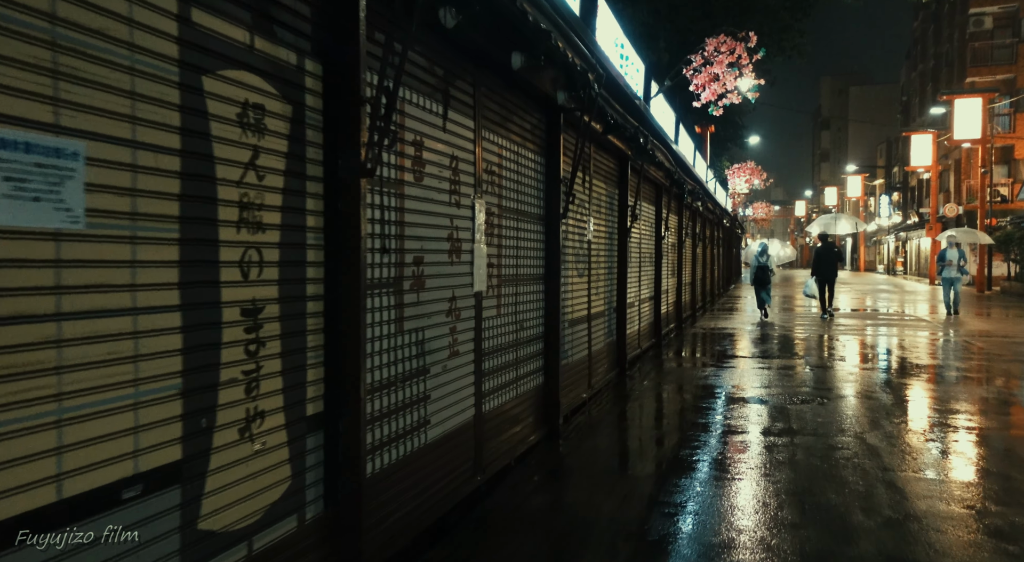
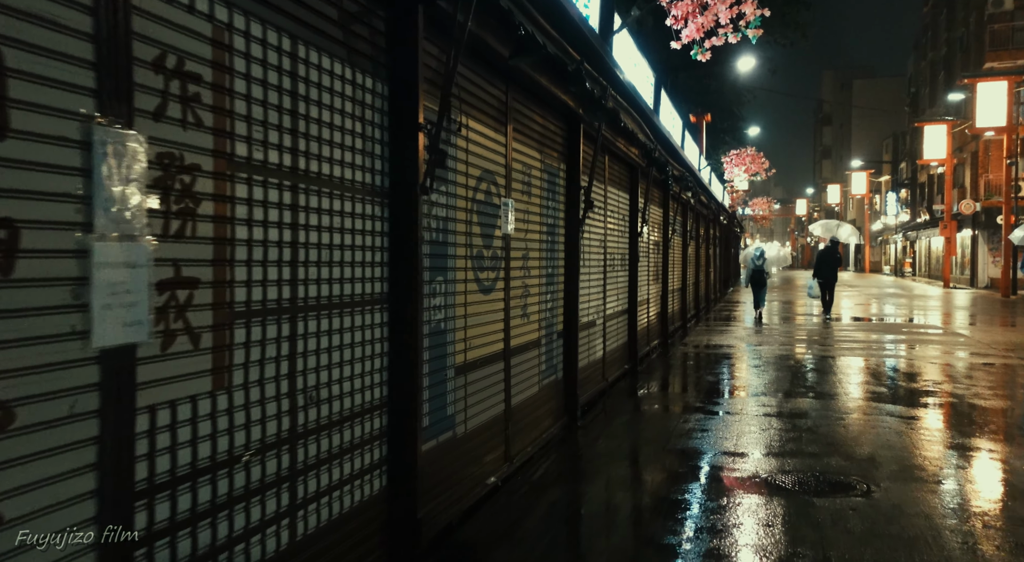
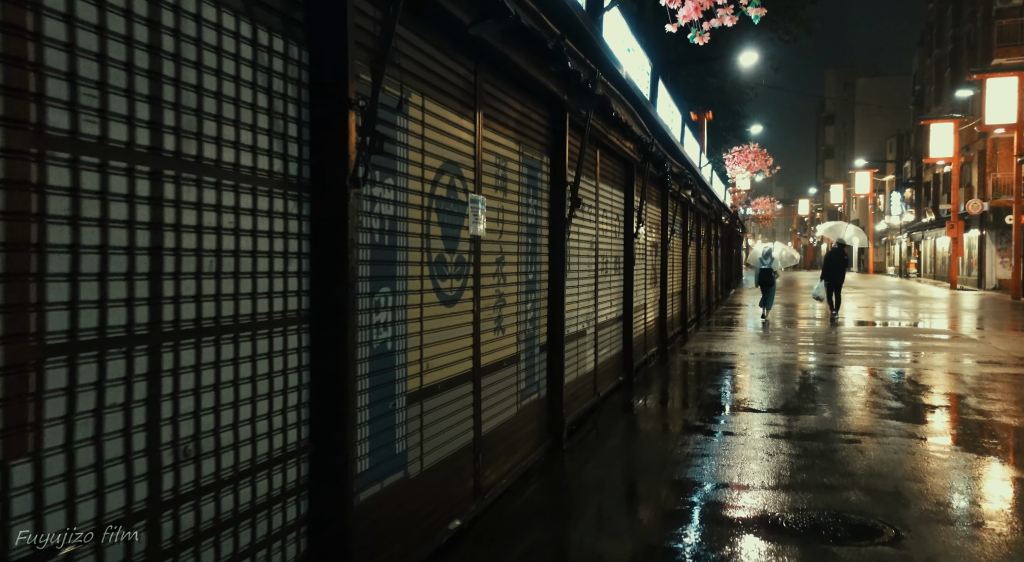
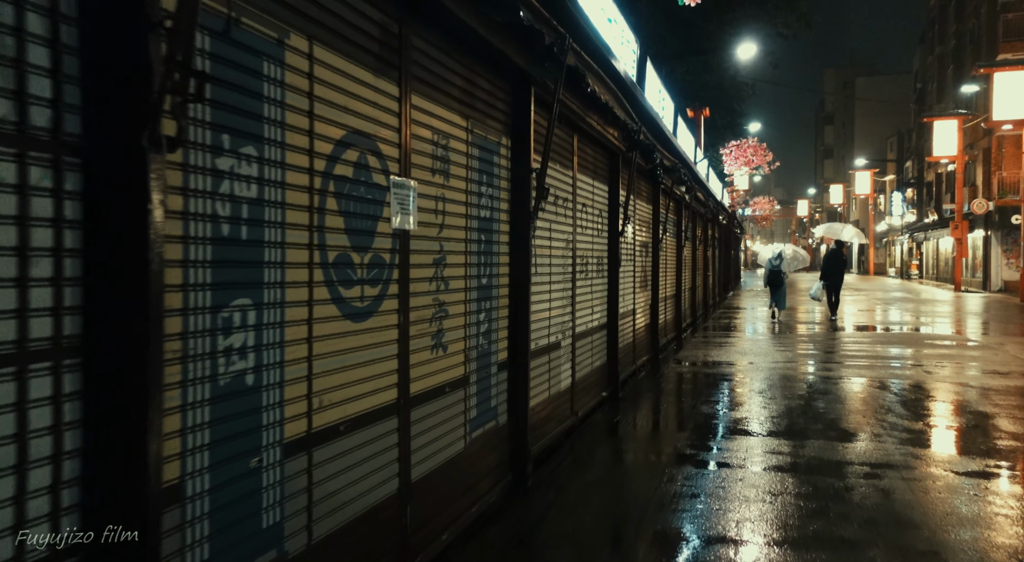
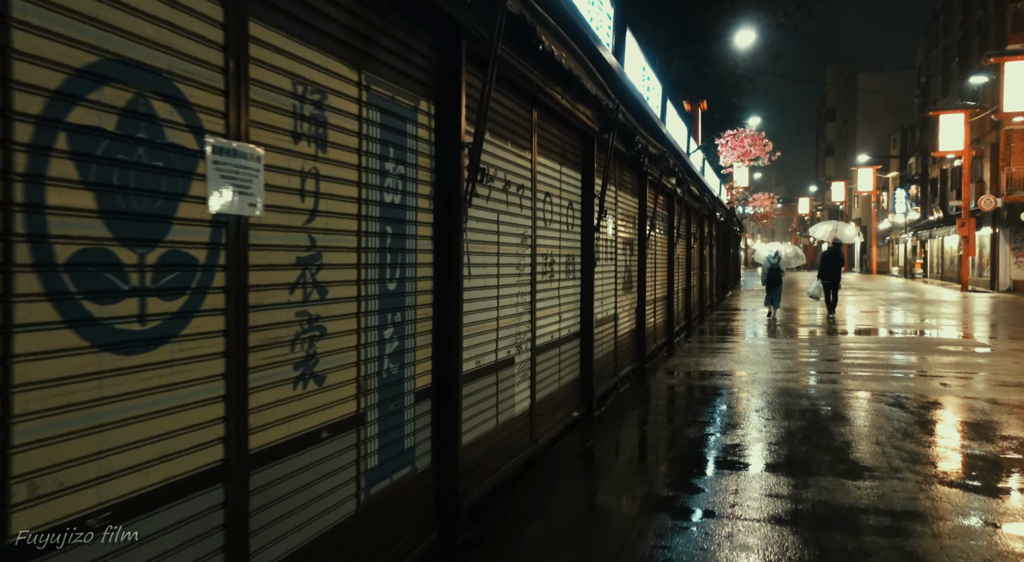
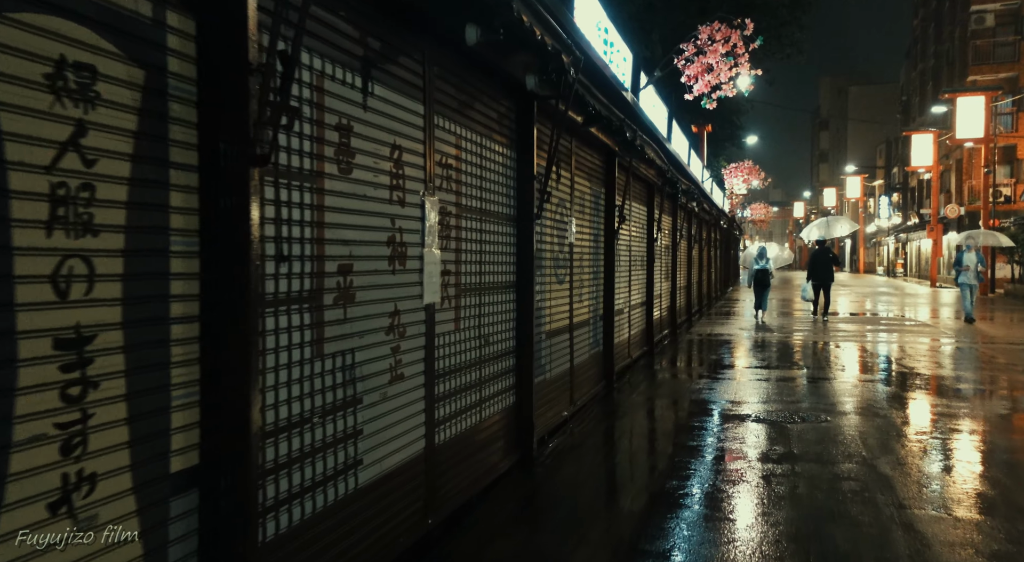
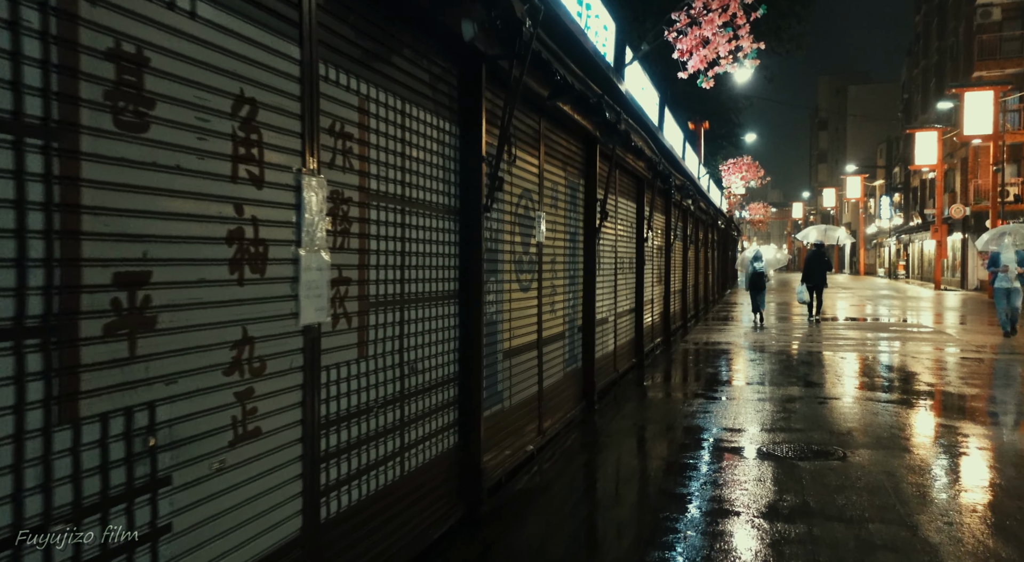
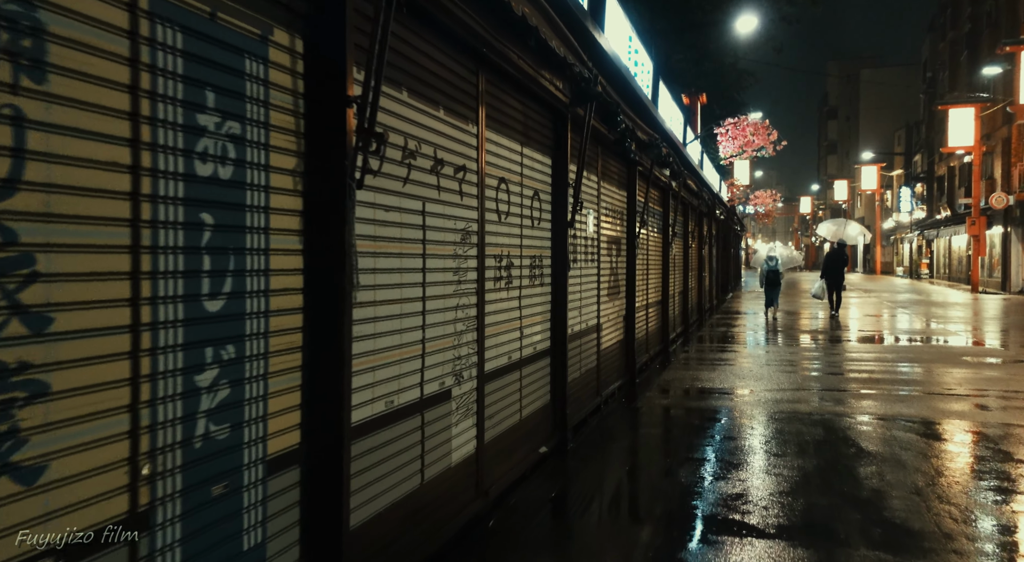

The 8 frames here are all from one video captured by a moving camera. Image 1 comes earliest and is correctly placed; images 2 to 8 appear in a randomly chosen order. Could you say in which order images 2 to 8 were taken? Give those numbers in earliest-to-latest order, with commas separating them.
6, 7, 2, 3, 4, 5, 8
